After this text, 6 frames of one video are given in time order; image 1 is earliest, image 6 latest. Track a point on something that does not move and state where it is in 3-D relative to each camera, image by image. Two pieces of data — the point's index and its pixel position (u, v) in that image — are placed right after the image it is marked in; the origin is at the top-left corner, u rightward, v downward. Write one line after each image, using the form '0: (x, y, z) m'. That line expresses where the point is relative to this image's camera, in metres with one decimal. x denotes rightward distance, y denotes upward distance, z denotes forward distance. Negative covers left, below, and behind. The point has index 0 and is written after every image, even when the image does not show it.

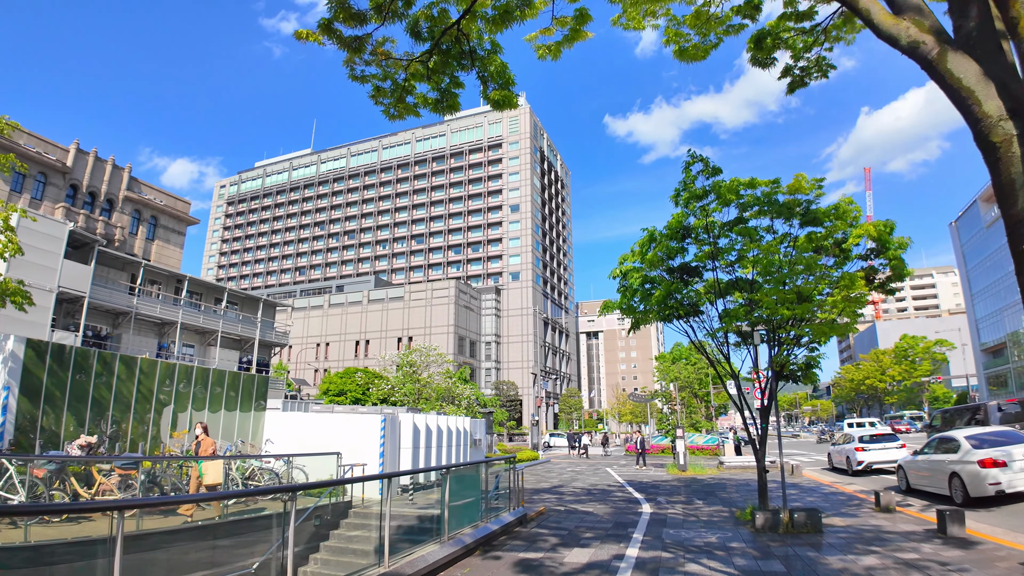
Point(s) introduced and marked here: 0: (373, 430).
0: (-3.8, -3.7, +14.7) m
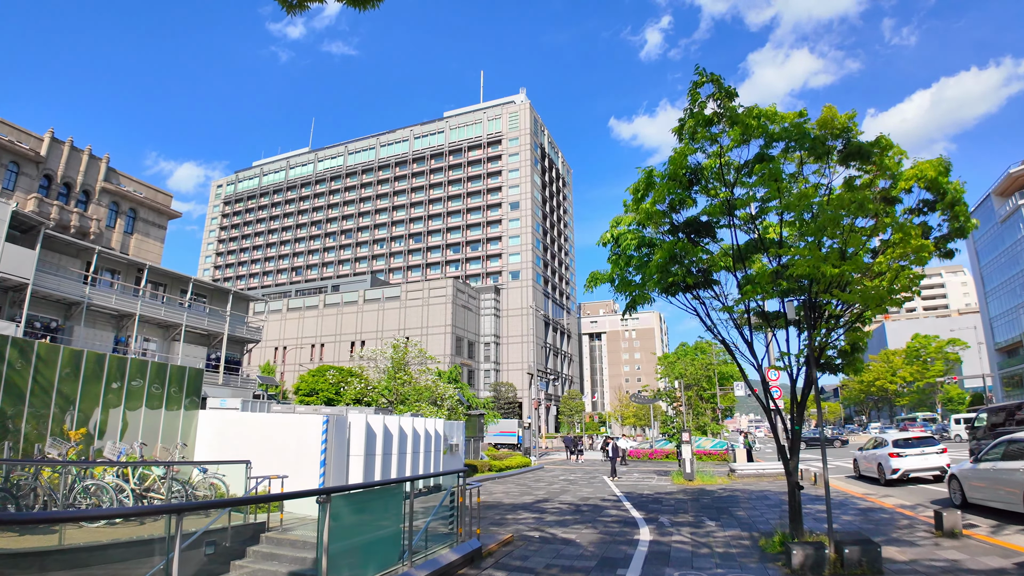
0: (-4.4, -3.1, +12.2) m
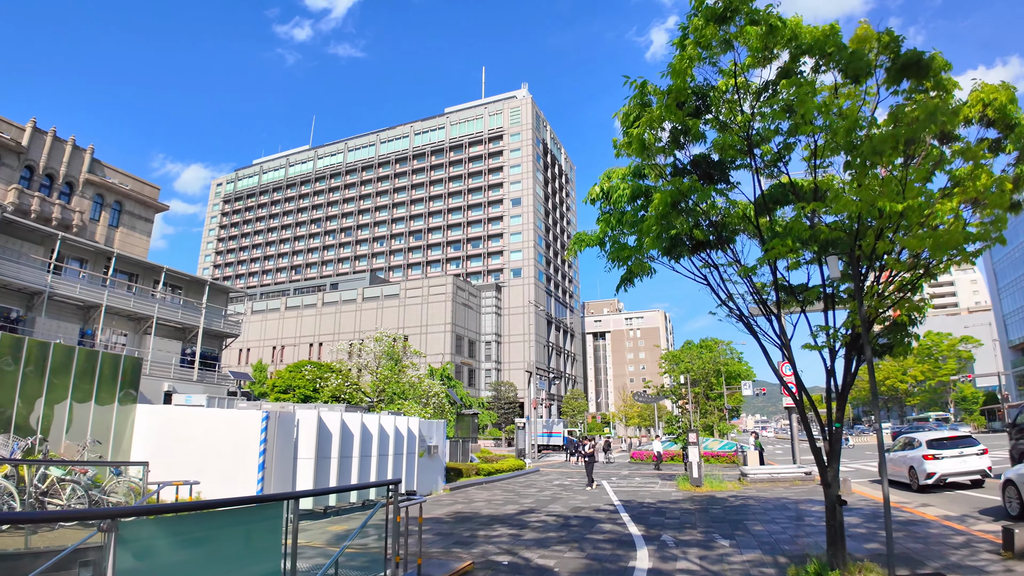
0: (-4.9, -2.7, +10.4) m
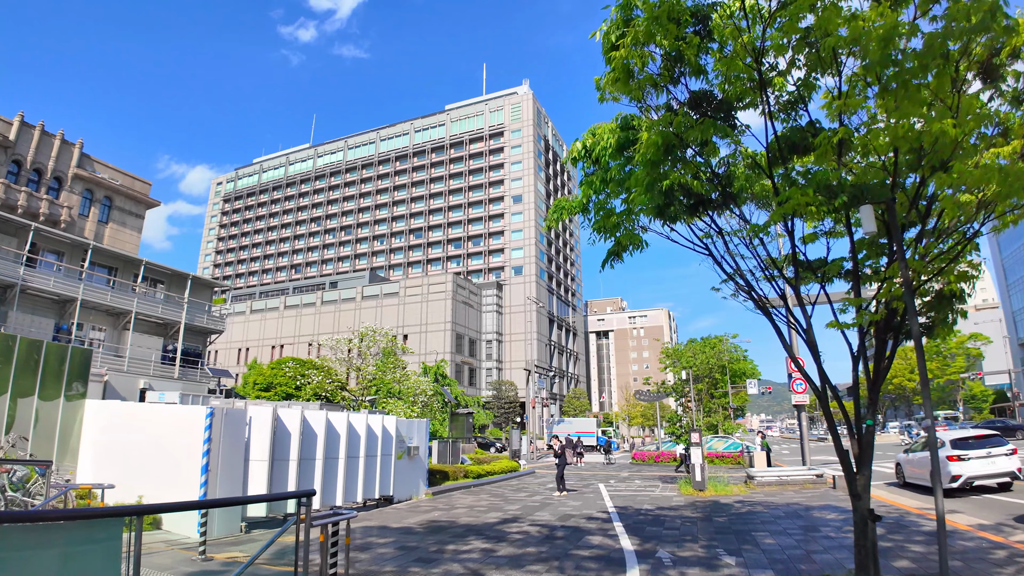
0: (-5.2, -2.4, +9.3) m
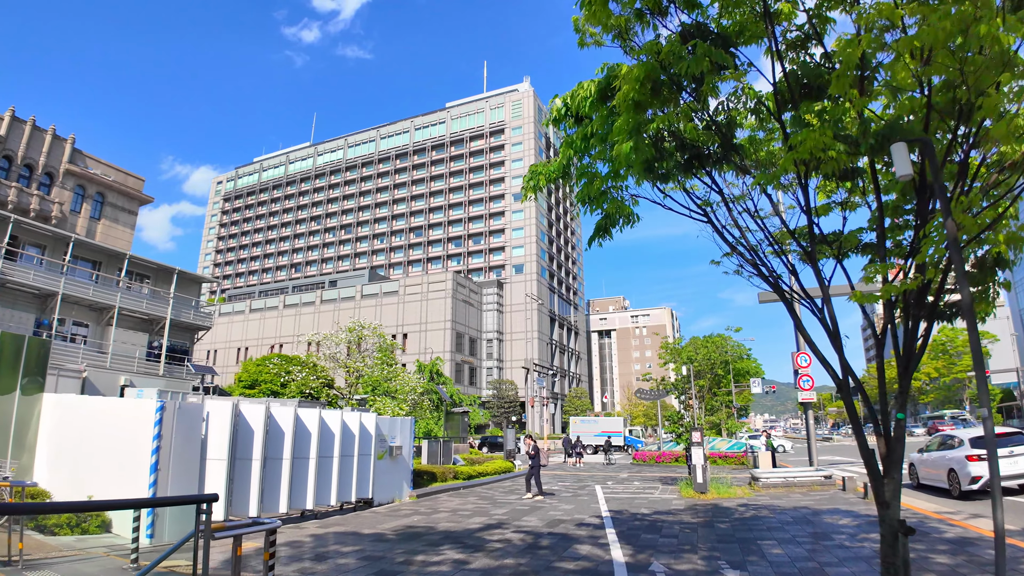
0: (-5.5, -2.1, +8.4) m
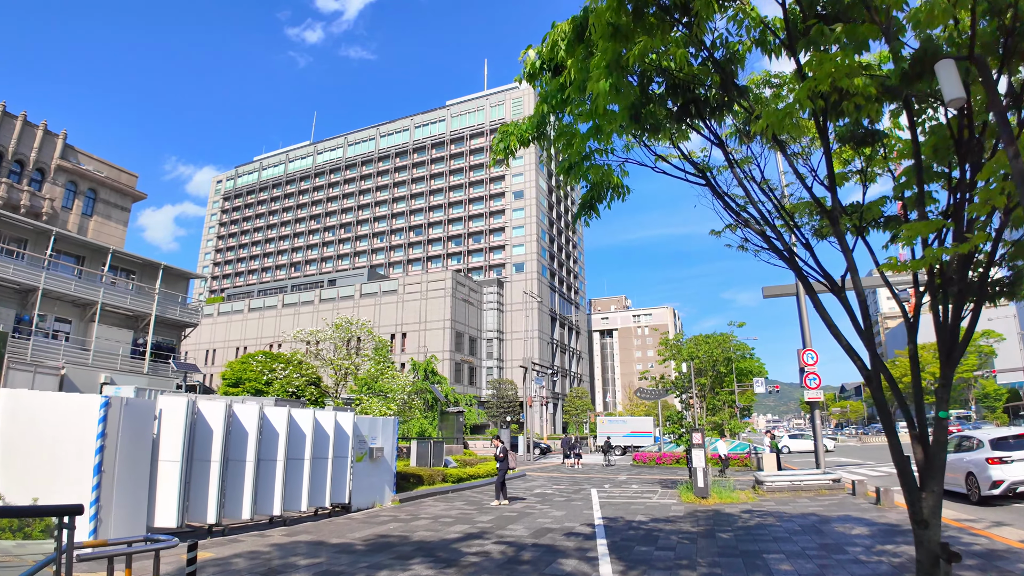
0: (-5.8, -1.9, +7.6) m
